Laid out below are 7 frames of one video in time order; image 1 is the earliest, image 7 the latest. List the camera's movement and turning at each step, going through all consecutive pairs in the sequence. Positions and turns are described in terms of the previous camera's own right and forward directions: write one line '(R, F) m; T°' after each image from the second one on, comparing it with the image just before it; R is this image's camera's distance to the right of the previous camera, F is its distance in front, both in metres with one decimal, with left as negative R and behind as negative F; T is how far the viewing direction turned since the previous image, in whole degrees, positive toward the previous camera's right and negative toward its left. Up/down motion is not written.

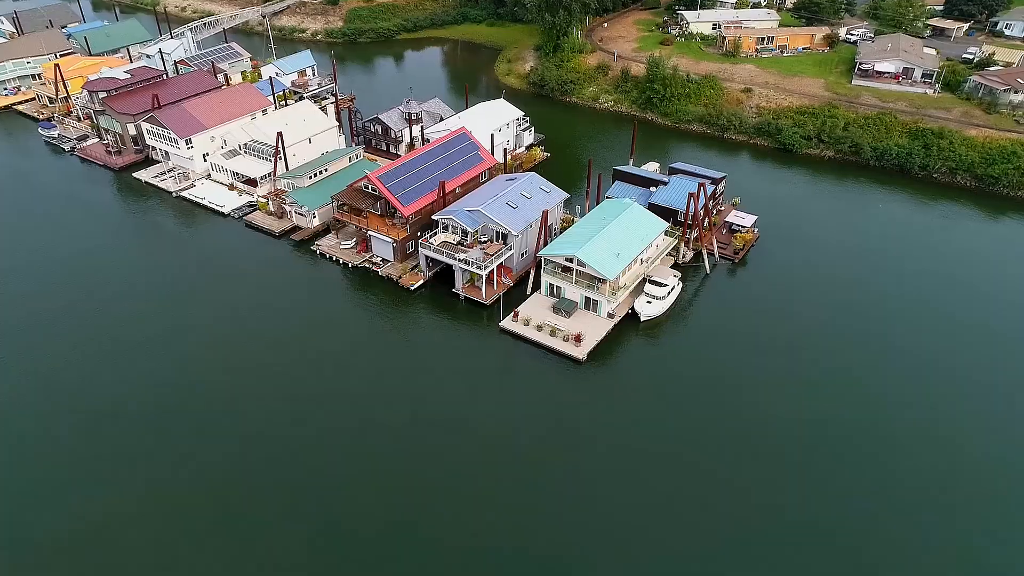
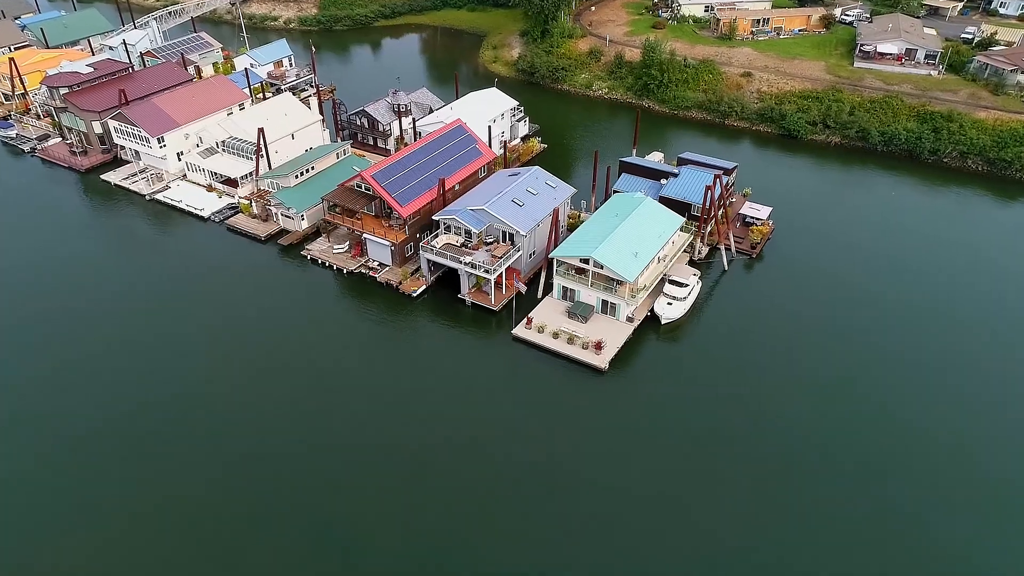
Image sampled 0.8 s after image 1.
(-1.9, +2.7) m; +2°
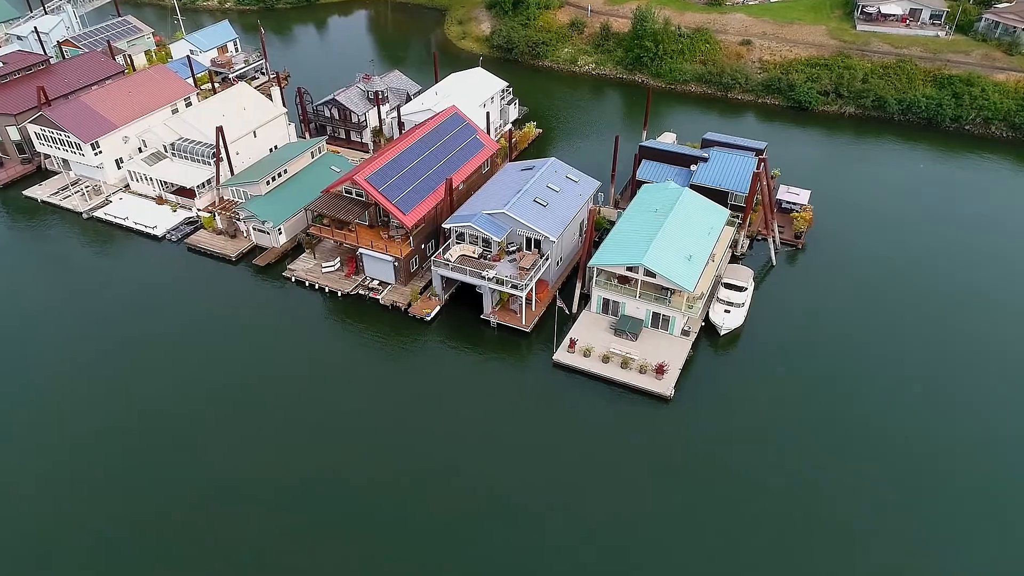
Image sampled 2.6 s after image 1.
(-3.9, +5.6) m; +4°
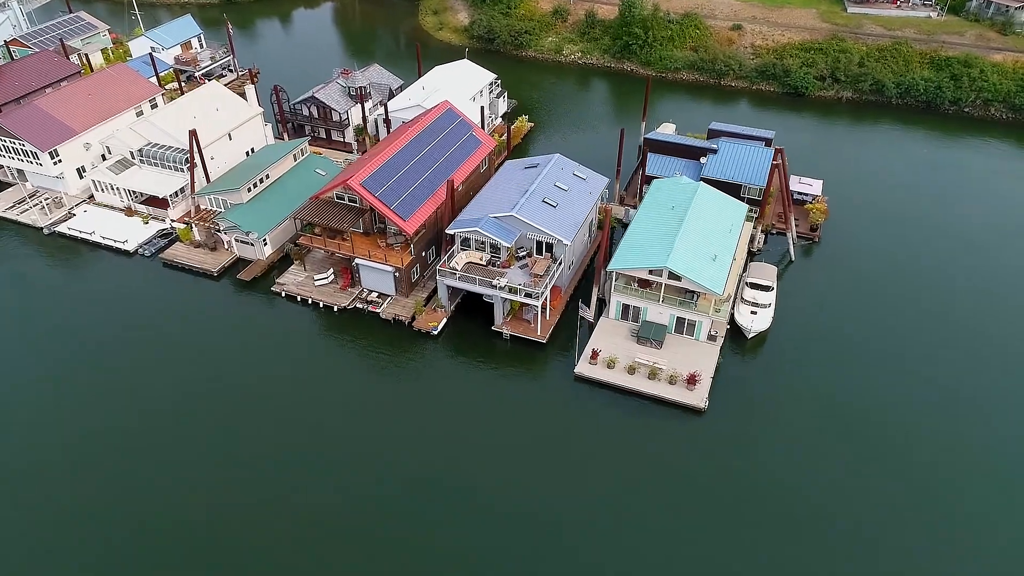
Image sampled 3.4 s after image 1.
(-1.9, +2.3) m; +3°
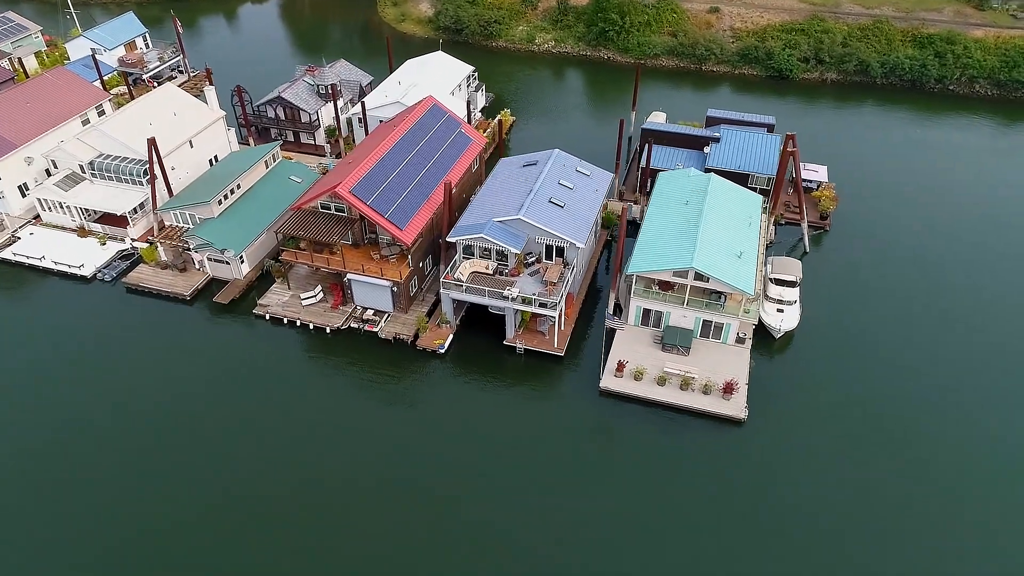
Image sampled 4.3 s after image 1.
(-2.1, +2.4) m; +4°
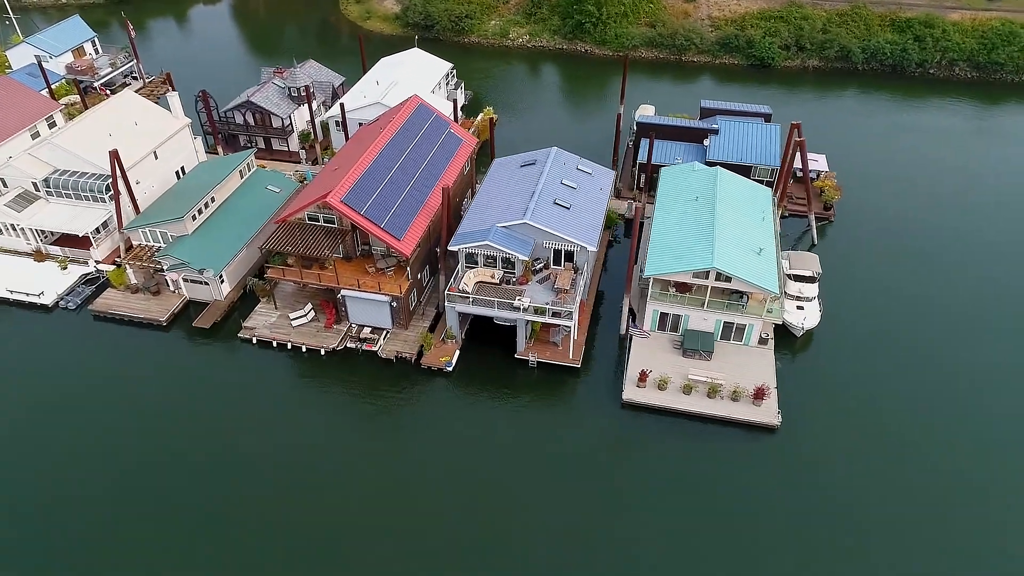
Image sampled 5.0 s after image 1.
(-1.7, +1.8) m; +3°
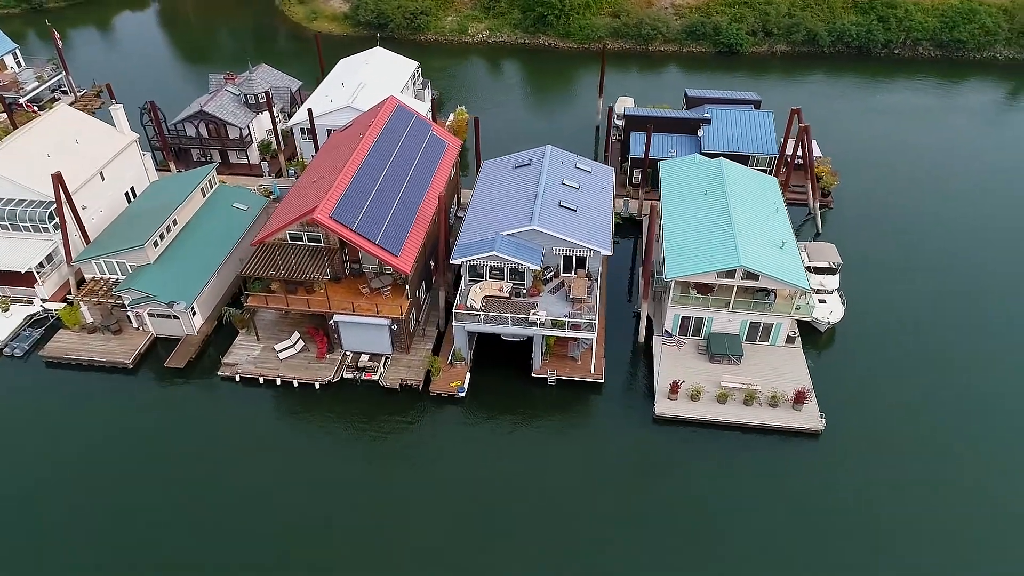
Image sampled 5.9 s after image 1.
(-2.2, +2.1) m; +4°
